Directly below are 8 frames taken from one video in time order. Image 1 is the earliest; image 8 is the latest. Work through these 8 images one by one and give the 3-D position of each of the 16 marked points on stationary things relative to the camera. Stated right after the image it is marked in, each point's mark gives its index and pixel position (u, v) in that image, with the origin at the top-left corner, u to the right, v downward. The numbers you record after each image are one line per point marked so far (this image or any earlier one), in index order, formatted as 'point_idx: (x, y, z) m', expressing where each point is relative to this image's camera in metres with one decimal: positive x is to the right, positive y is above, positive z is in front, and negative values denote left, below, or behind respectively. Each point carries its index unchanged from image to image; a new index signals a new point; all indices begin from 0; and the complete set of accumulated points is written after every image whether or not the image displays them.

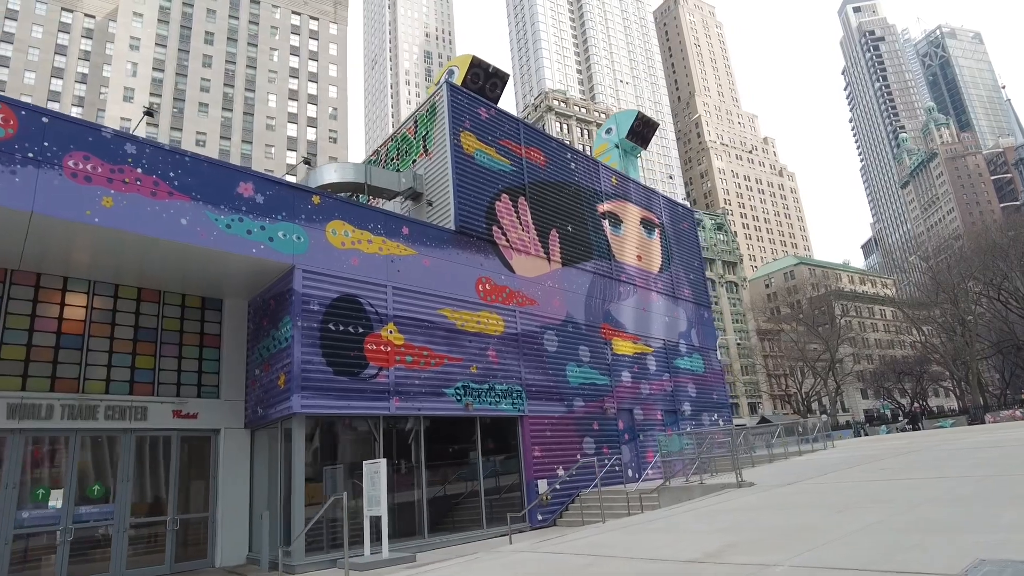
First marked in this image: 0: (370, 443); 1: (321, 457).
0: (-3.2, -3.6, +14.2) m
1: (-4.1, -3.7, +13.4) m
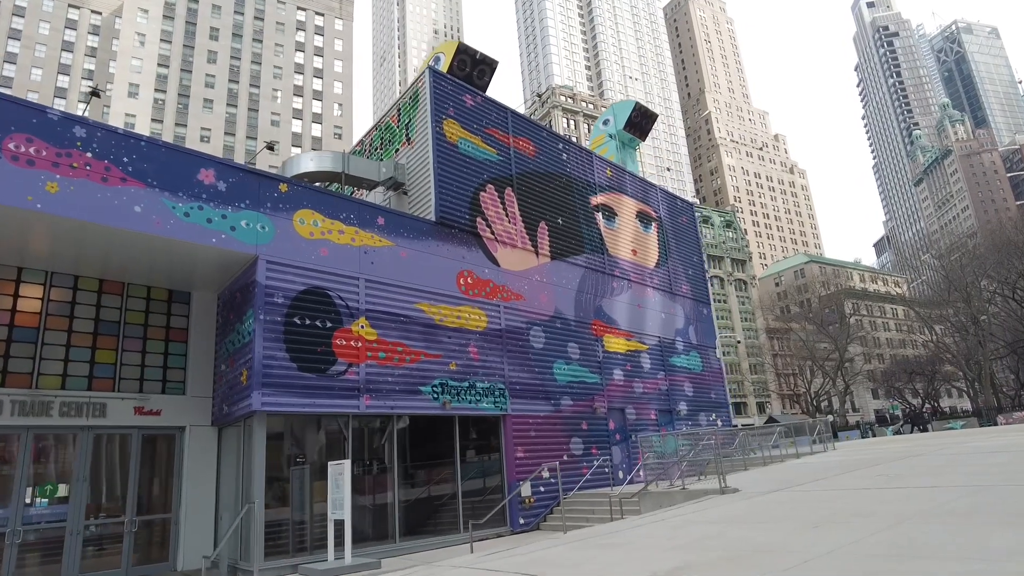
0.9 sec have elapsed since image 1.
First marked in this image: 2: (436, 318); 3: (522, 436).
0: (-3.8, -3.4, +13.6) m
1: (-4.7, -3.5, +12.8) m
2: (-2.0, -0.8, +15.7) m
3: (+0.2, -4.0, +16.8) m
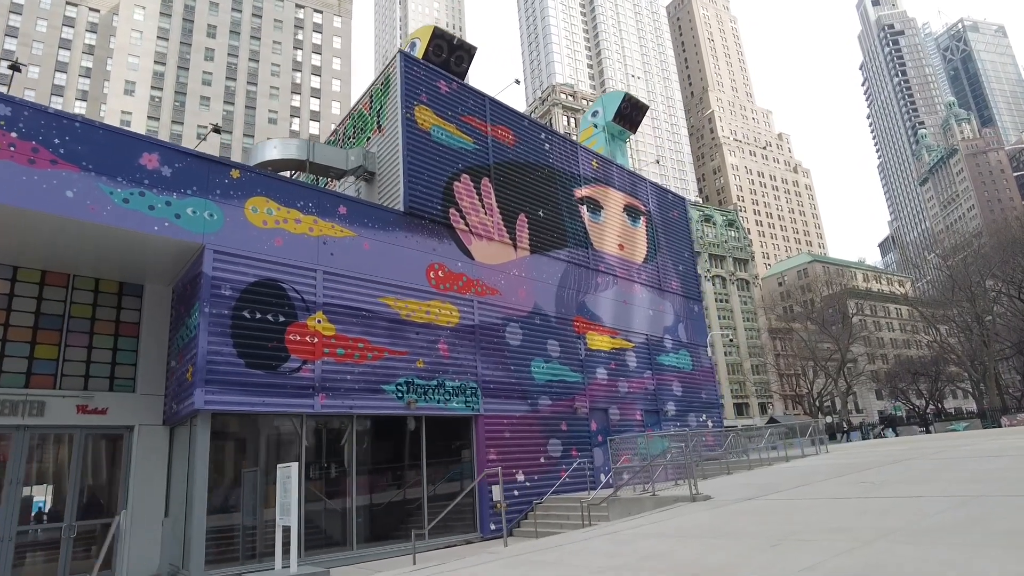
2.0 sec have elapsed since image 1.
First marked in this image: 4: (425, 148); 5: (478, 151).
0: (-4.5, -3.2, +12.8) m
1: (-5.4, -3.3, +12.0) m
2: (-2.7, -0.6, +14.9) m
3: (-0.5, -3.9, +16.0) m
4: (-2.4, +3.8, +16.8) m
5: (-1.0, +4.1, +18.3) m
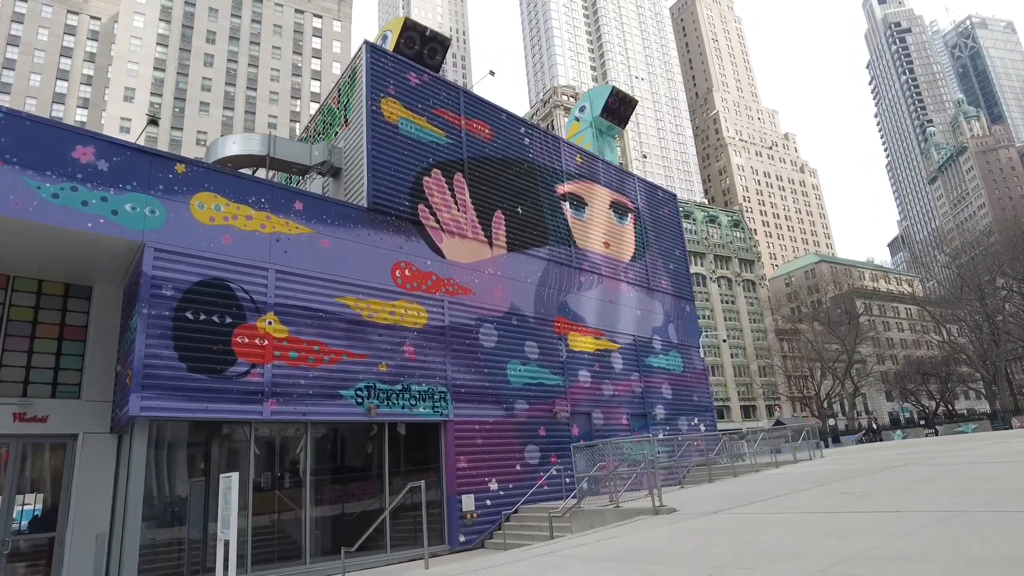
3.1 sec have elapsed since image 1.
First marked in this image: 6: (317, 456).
0: (-5.3, -3.2, +12.1) m
1: (-6.1, -3.3, +11.3) m
2: (-3.4, -0.6, +14.2) m
3: (-1.2, -3.9, +15.2) m
4: (-3.1, +3.8, +16.1) m
5: (-1.8, +4.1, +17.6) m
6: (-4.1, -3.6, +13.1) m
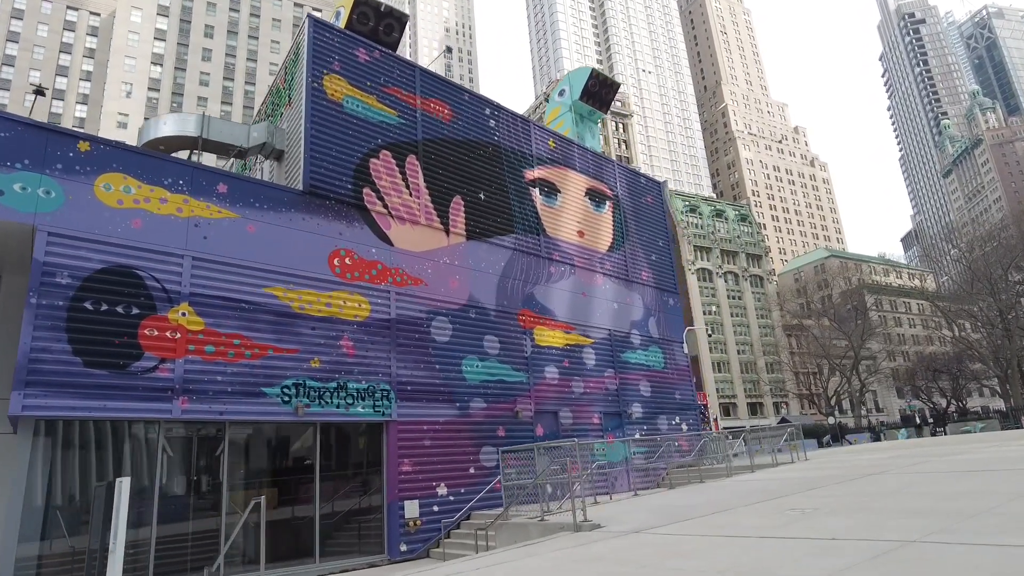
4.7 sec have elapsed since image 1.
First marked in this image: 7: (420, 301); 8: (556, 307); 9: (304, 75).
0: (-6.5, -3.0, +11.0) m
1: (-7.4, -3.1, +10.3) m
2: (-4.6, -0.4, +13.1) m
3: (-2.3, -3.6, +14.1) m
4: (-4.3, +4.1, +15.0) m
5: (-2.9, +4.3, +16.5) m
6: (-5.3, -3.3, +12.1) m
7: (-2.3, -0.3, +15.3) m
8: (+1.4, -0.6, +19.1) m
9: (-5.0, +5.2, +14.9) m
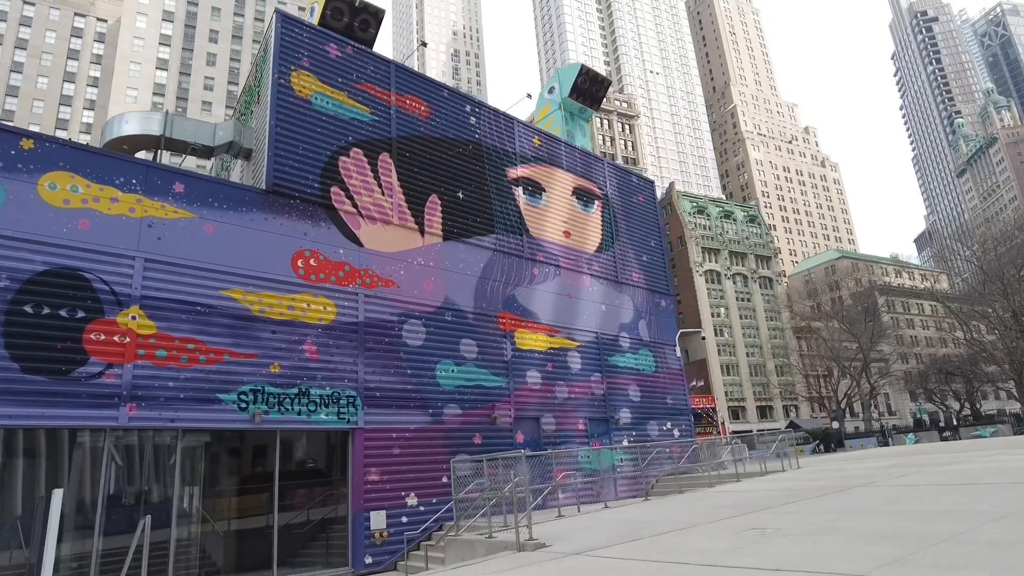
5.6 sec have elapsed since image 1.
0: (-7.2, -3.1, +10.6) m
1: (-8.1, -3.2, +9.8) m
2: (-5.3, -0.4, +12.6) m
3: (-3.0, -3.7, +13.6) m
4: (-4.9, +4.0, +14.5) m
5: (-3.5, +4.3, +16.0) m
6: (-5.9, -3.4, +11.6) m
7: (-2.9, -0.4, +14.8) m
8: (+0.8, -0.6, +18.5) m
9: (-5.6, +5.1, +14.5) m
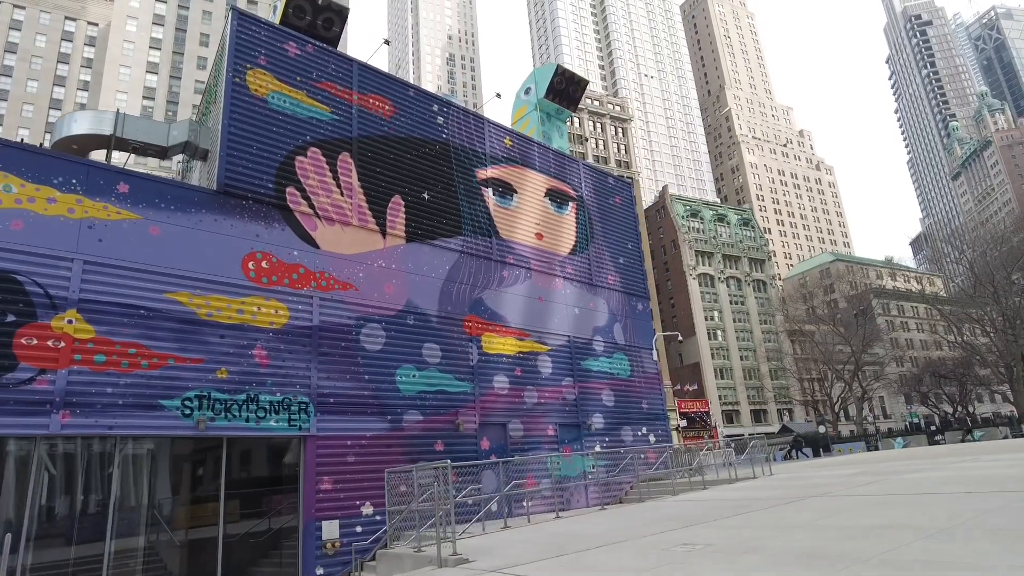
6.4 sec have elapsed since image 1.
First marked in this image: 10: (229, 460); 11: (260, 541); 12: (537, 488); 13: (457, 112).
0: (-8.0, -3.1, +10.2) m
1: (-9.0, -3.2, +9.4) m
2: (-6.2, -0.5, +12.2) m
3: (-3.9, -3.7, +13.2) m
4: (-5.9, +3.9, +14.2) m
5: (-4.4, +4.2, +15.6) m
6: (-6.8, -3.4, +11.2) m
7: (-3.8, -0.4, +14.4) m
8: (-0.1, -0.7, +18.1) m
9: (-6.6, +5.0, +14.1) m
10: (-5.6, -3.4, +12.2) m
11: (-5.2, -5.0, +12.1) m
12: (+0.6, -4.8, +14.8) m
13: (-1.7, +5.3, +18.9) m
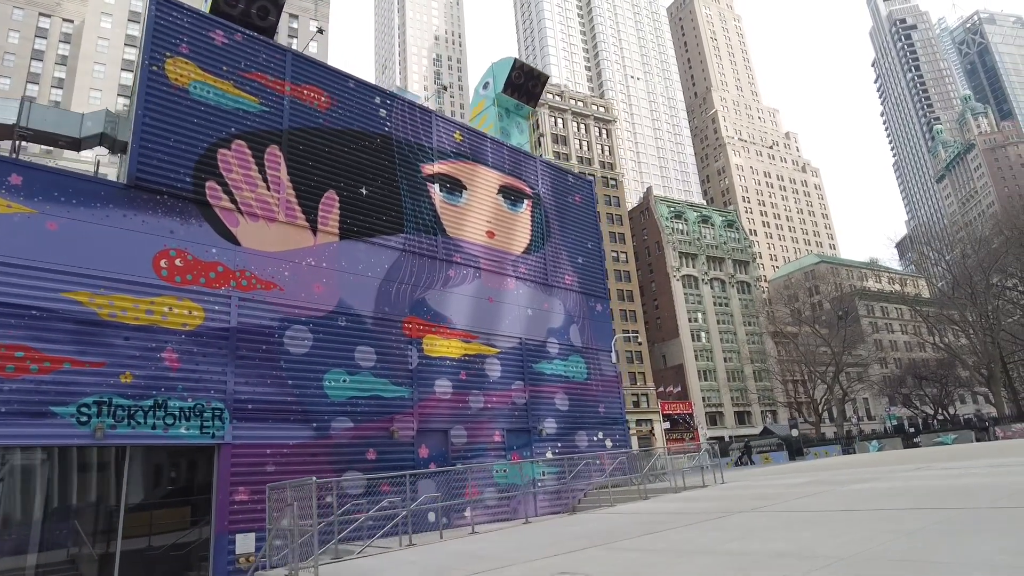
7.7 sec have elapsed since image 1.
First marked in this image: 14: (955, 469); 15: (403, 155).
0: (-9.5, -3.1, +9.3) m
1: (-10.4, -3.2, +8.6) m
2: (-7.6, -0.5, +11.4) m
3: (-5.3, -3.7, +12.4) m
4: (-7.3, +3.9, +13.4) m
5: (-5.9, +4.2, +14.9) m
6: (-8.2, -3.4, +10.4) m
7: (-5.3, -0.4, +13.7) m
8: (-1.6, -0.7, +17.4) m
9: (-8.0, +5.0, +13.3) m
10: (-7.0, -3.4, +11.4) m
11: (-6.6, -5.0, +11.3) m
12: (-0.9, -4.8, +14.1) m
13: (-3.2, +5.3, +18.1) m
14: (+9.6, -3.9, +13.3) m
15: (-3.1, +3.8, +17.6) m
